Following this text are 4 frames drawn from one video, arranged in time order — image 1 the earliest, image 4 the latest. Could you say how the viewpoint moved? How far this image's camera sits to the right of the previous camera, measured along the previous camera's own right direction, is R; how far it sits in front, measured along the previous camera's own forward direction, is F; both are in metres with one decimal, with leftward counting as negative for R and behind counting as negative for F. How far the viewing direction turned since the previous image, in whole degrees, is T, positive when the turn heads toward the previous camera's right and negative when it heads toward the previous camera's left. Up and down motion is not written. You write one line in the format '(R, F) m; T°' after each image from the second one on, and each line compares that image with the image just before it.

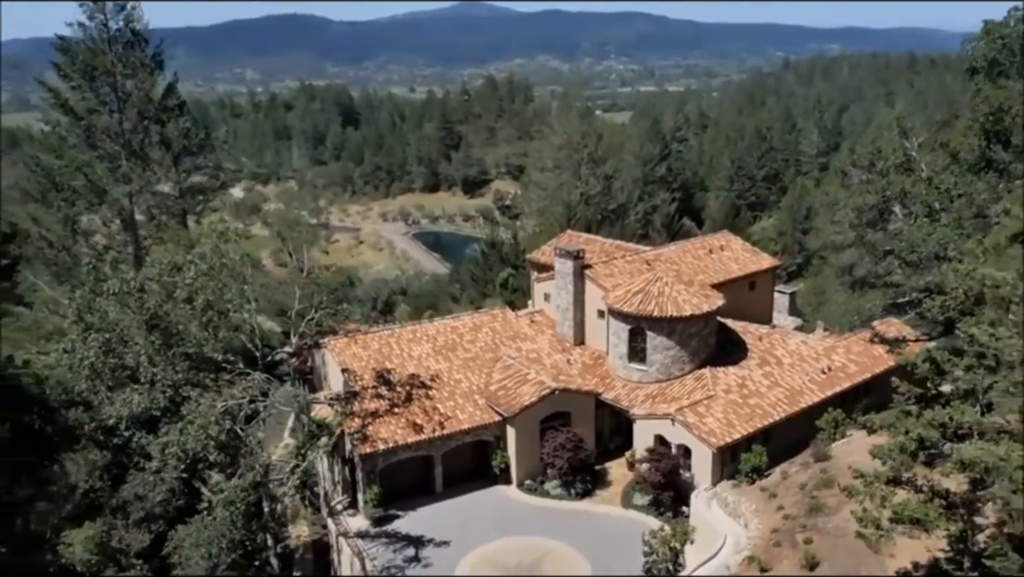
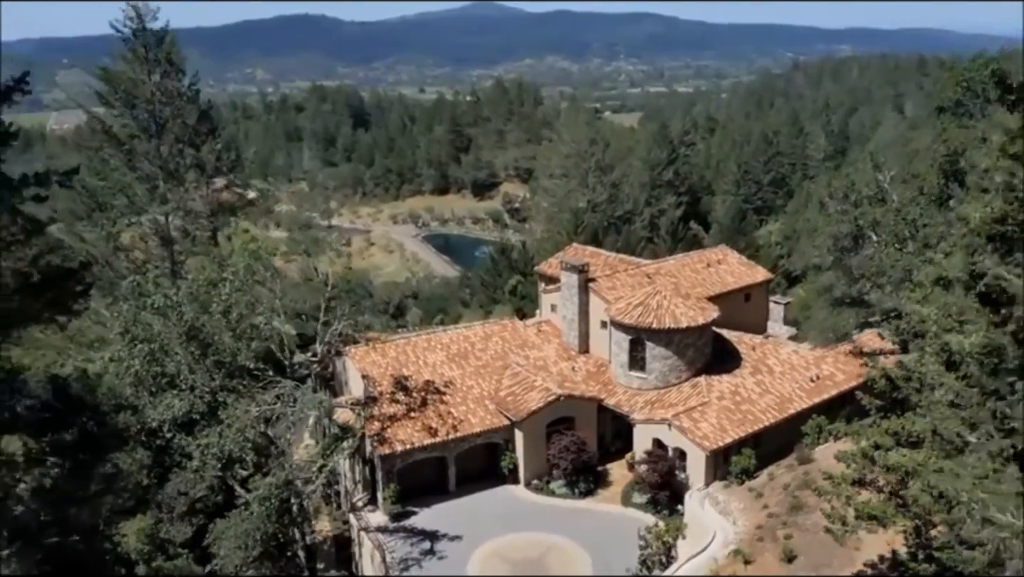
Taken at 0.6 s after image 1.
(0.0, -1.8) m; -1°
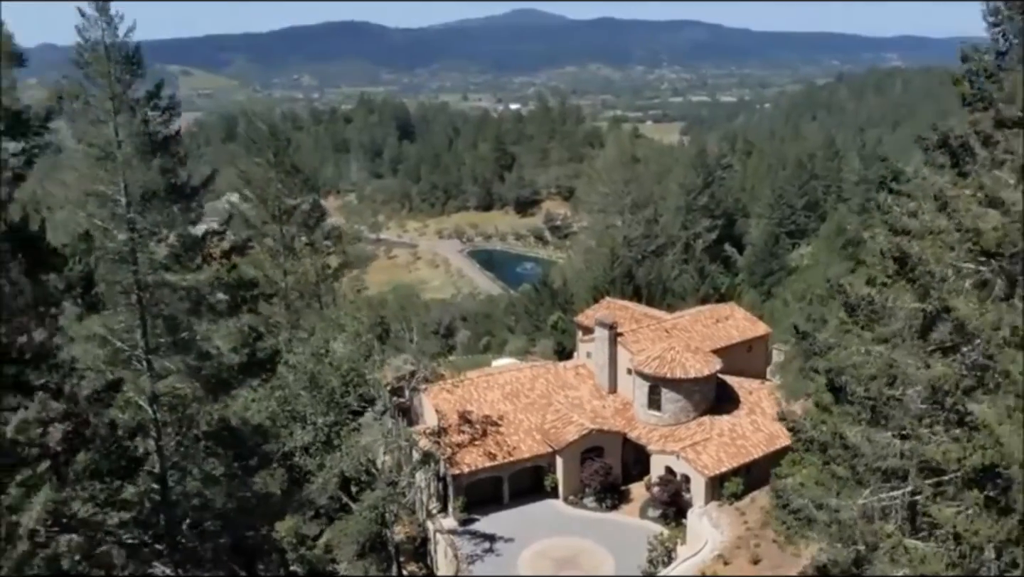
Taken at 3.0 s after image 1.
(-0.2, -7.1) m; -2°
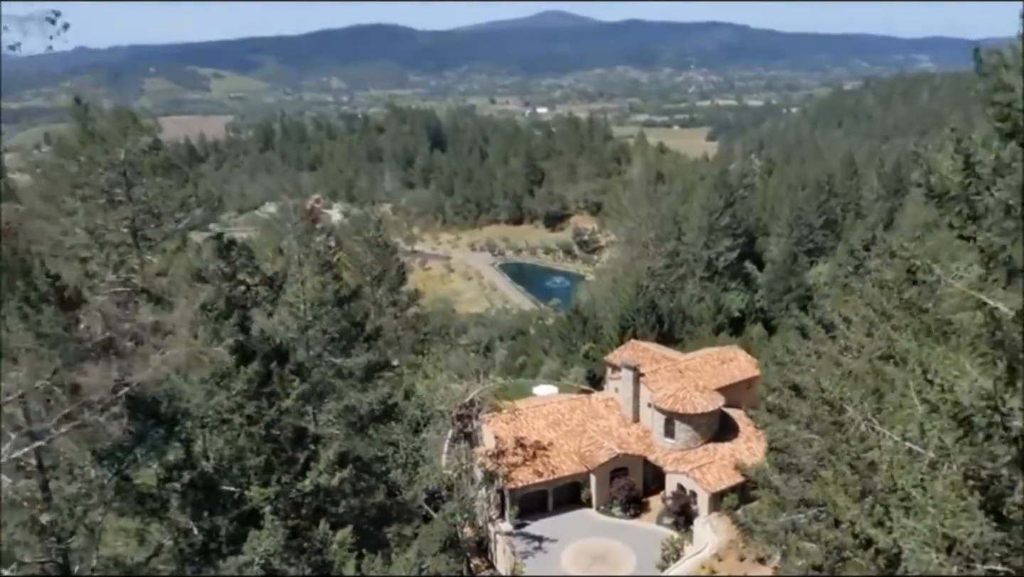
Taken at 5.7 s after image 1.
(-0.8, -8.6) m; -2°
